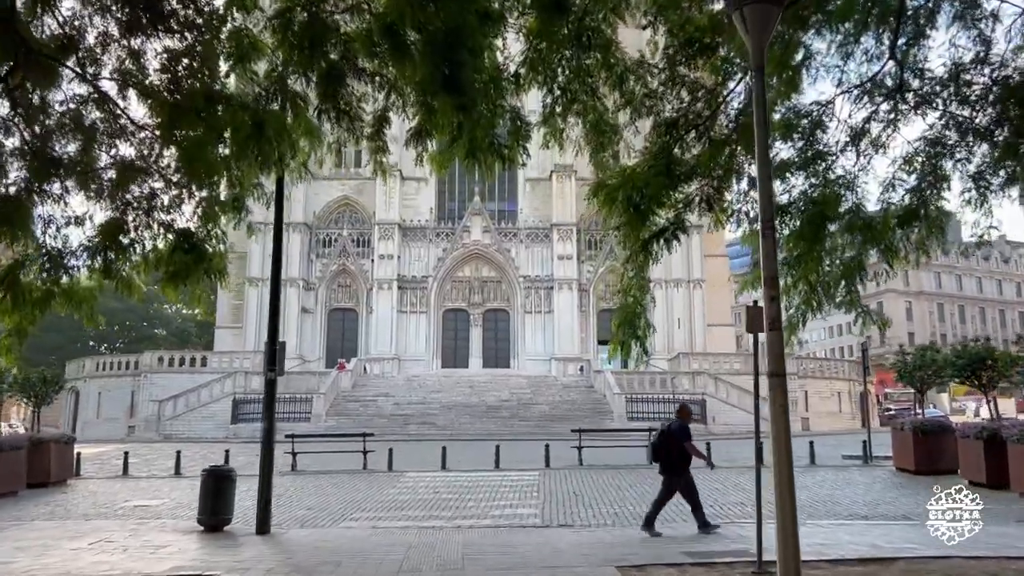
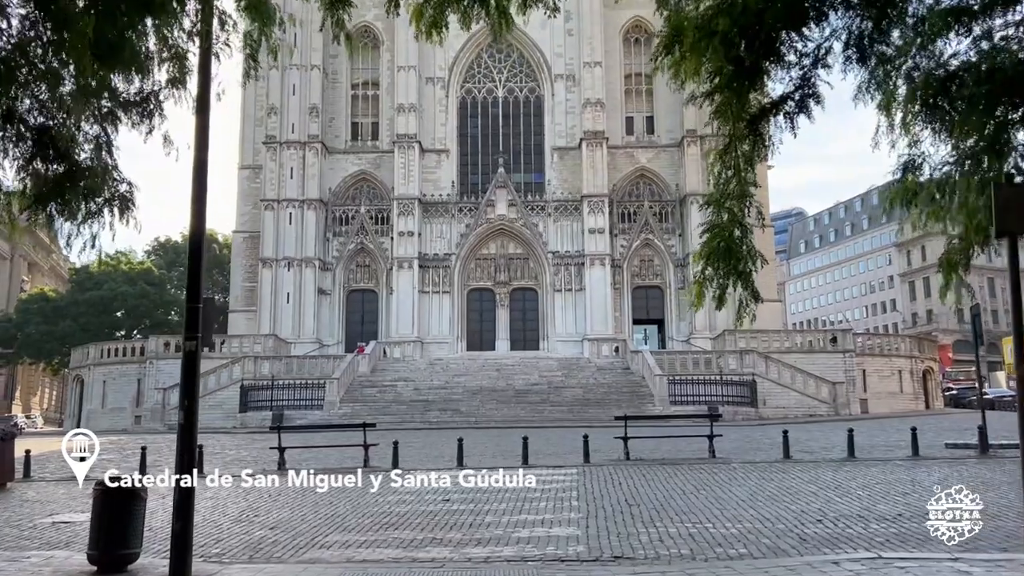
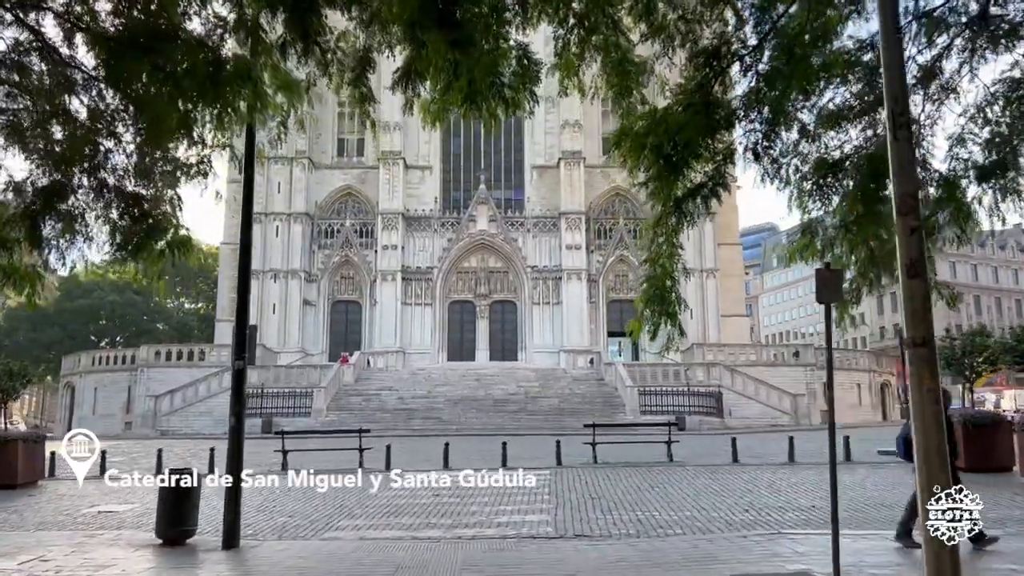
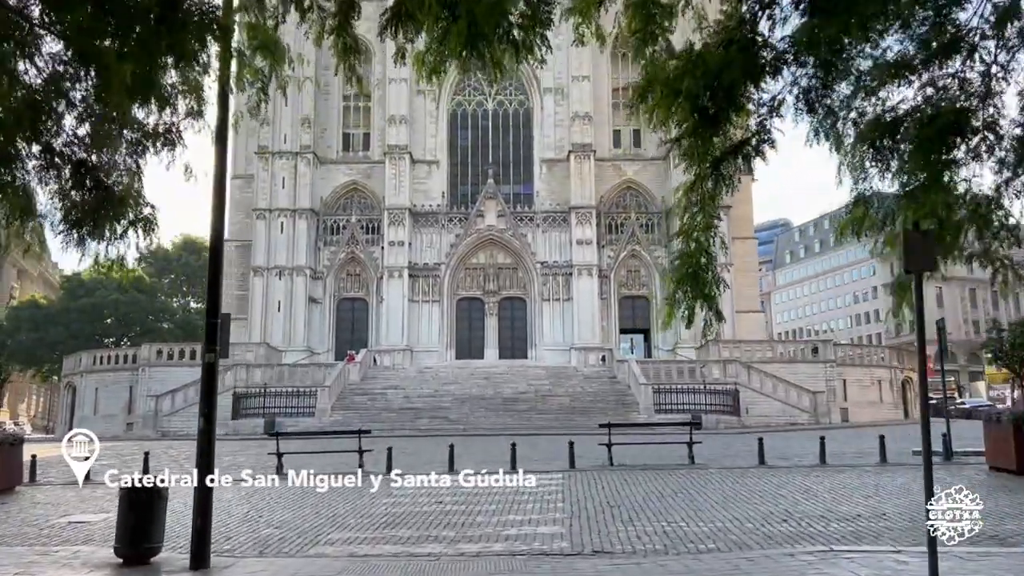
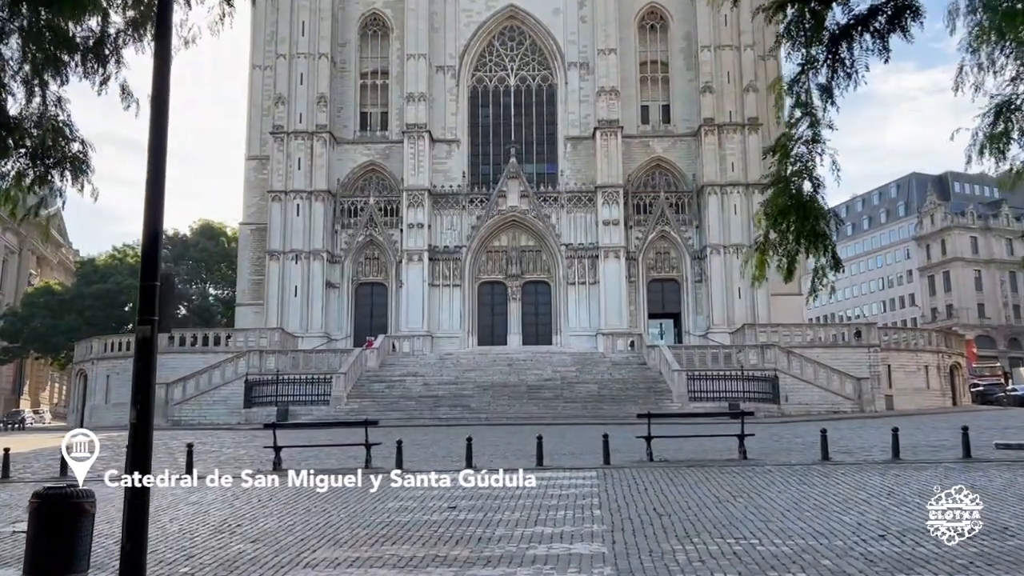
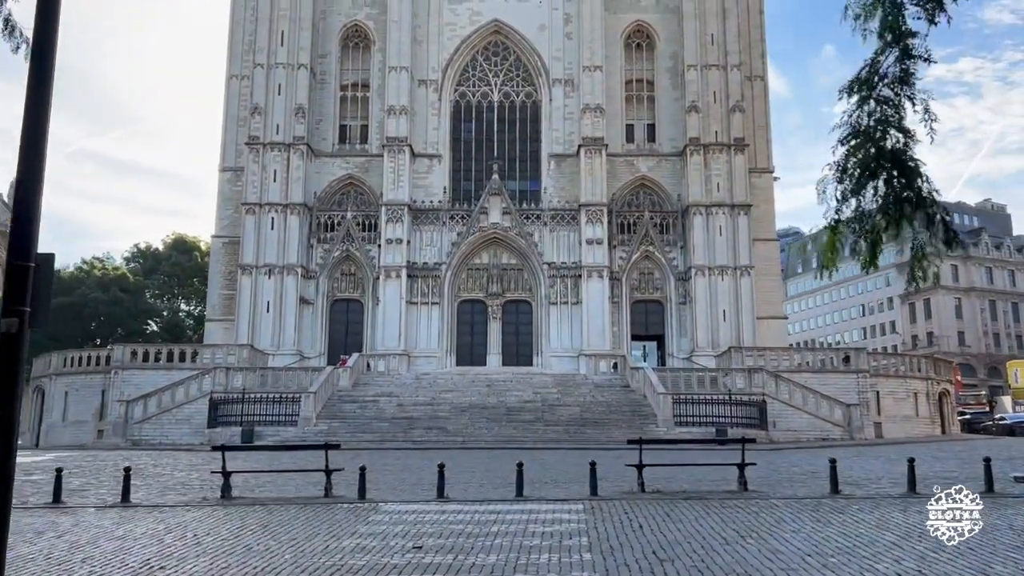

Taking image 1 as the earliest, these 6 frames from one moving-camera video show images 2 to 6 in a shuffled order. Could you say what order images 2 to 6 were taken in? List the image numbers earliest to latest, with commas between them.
3, 4, 2, 5, 6
